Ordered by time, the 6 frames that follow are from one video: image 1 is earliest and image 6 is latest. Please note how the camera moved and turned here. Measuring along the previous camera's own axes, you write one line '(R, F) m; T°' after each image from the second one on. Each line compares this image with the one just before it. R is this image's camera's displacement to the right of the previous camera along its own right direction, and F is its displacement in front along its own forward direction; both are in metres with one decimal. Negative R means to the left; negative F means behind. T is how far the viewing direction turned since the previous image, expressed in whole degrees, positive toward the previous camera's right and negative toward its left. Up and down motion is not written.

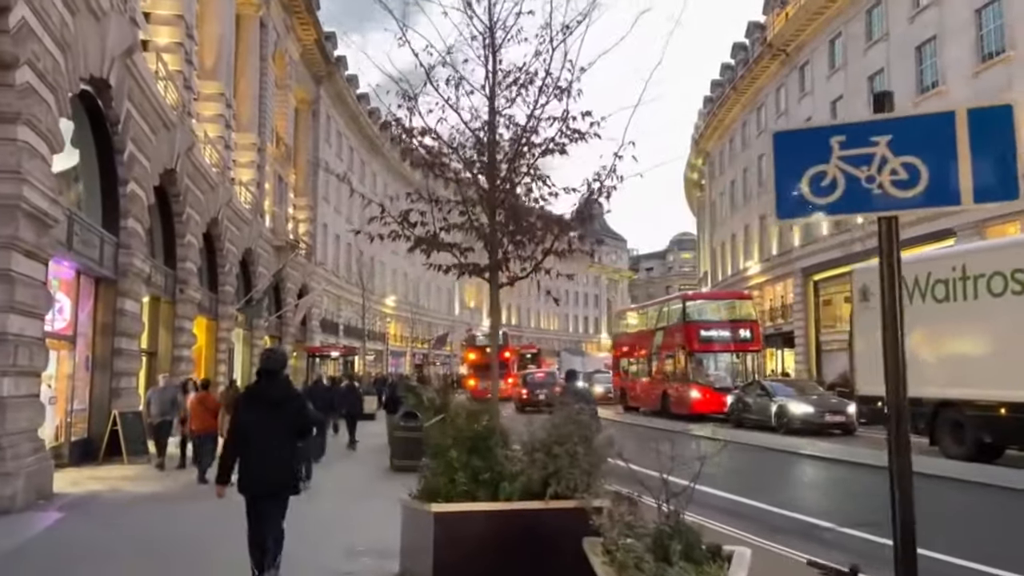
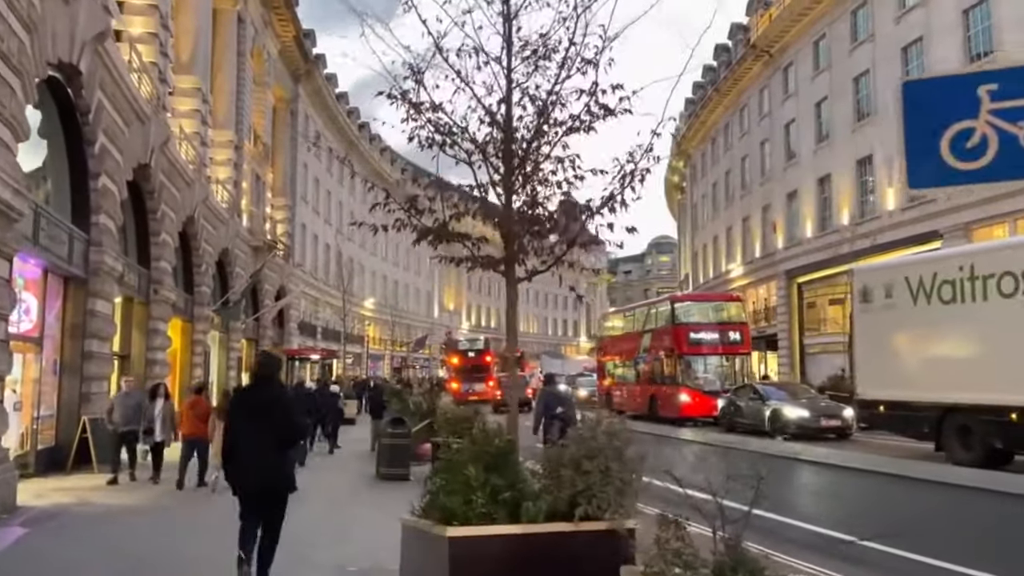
(-0.3, +0.7) m; +1°
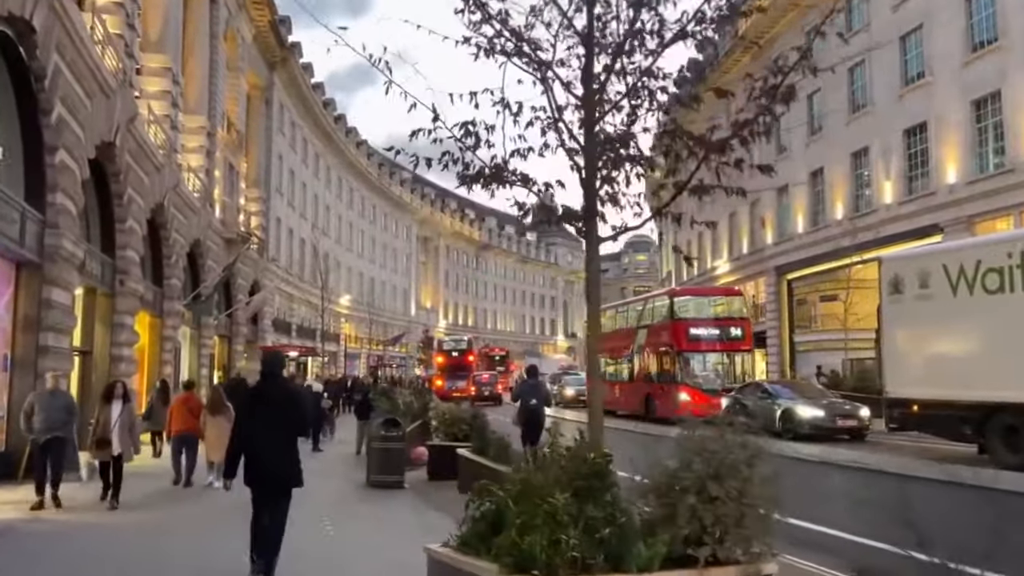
(-0.5, +1.4) m; +2°
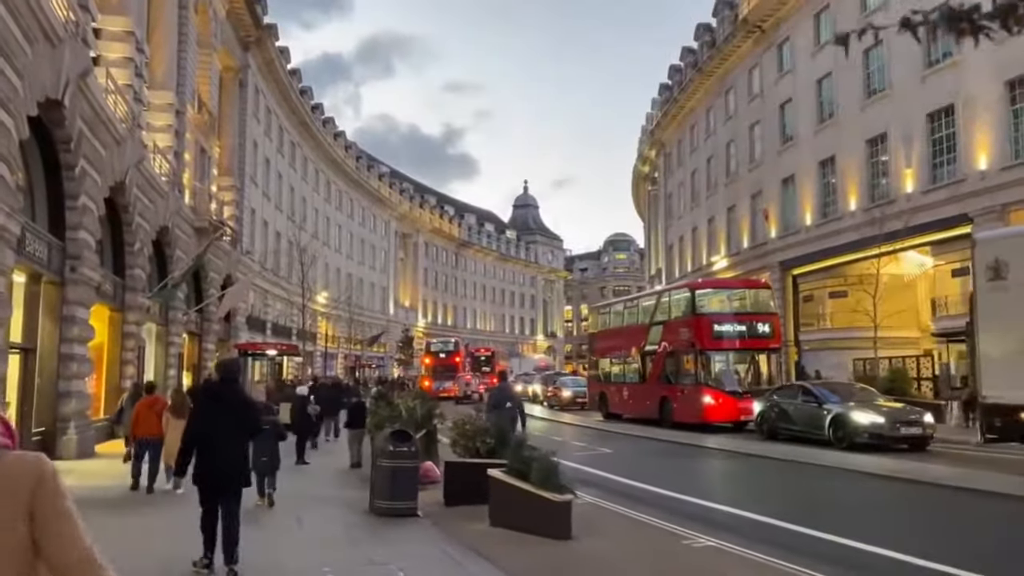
(-0.8, +2.6) m; +2°
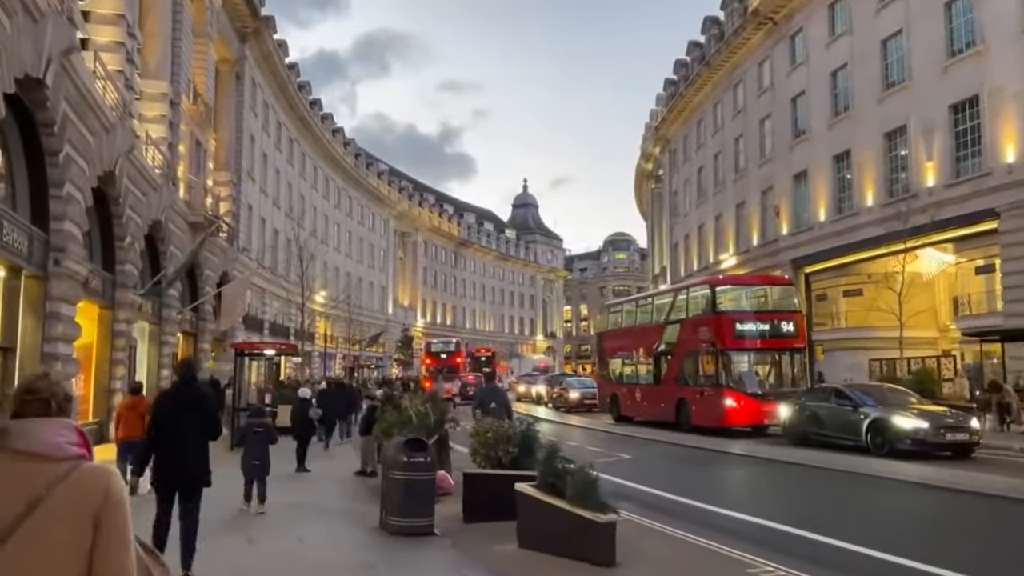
(-0.3, +1.2) m; 0°
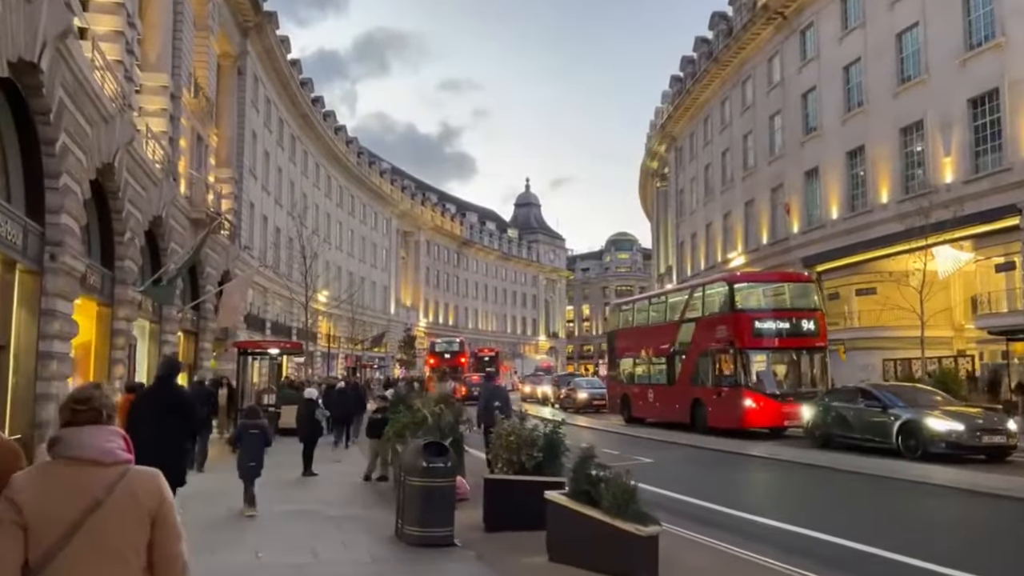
(-0.3, +0.7) m; 0°
